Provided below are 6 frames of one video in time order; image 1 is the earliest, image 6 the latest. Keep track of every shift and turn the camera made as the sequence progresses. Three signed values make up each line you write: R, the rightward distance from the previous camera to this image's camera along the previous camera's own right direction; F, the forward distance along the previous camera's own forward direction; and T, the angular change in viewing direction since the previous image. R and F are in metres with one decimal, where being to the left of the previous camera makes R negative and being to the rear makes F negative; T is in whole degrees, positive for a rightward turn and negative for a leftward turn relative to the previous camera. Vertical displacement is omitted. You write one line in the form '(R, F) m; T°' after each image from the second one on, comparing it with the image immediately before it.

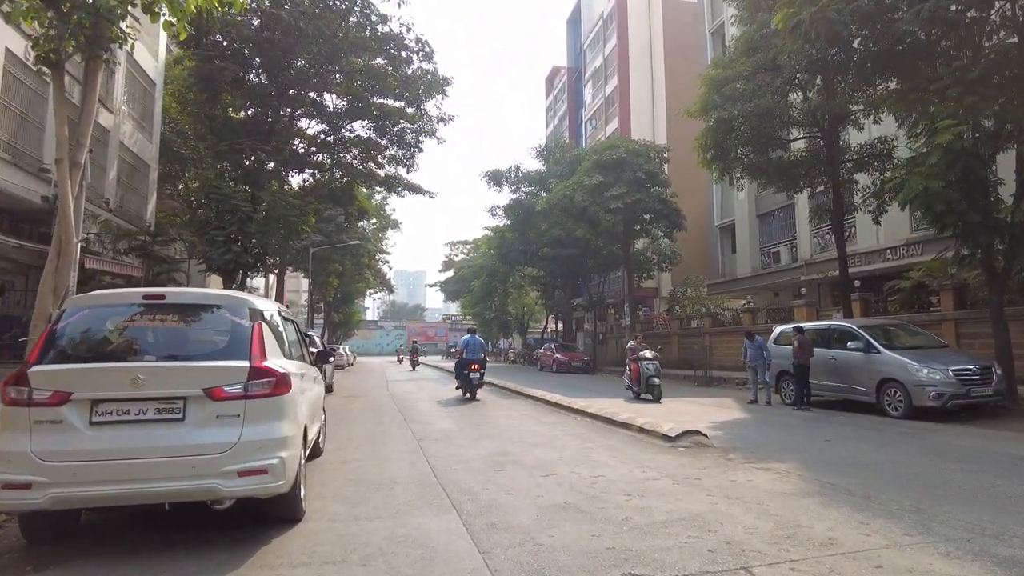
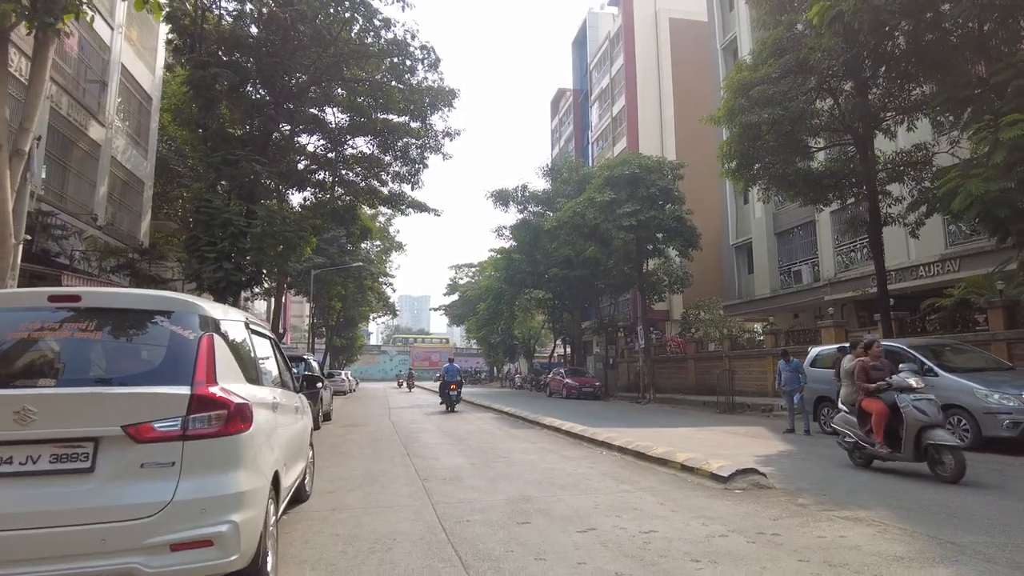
(-0.2, +1.0) m; 0°
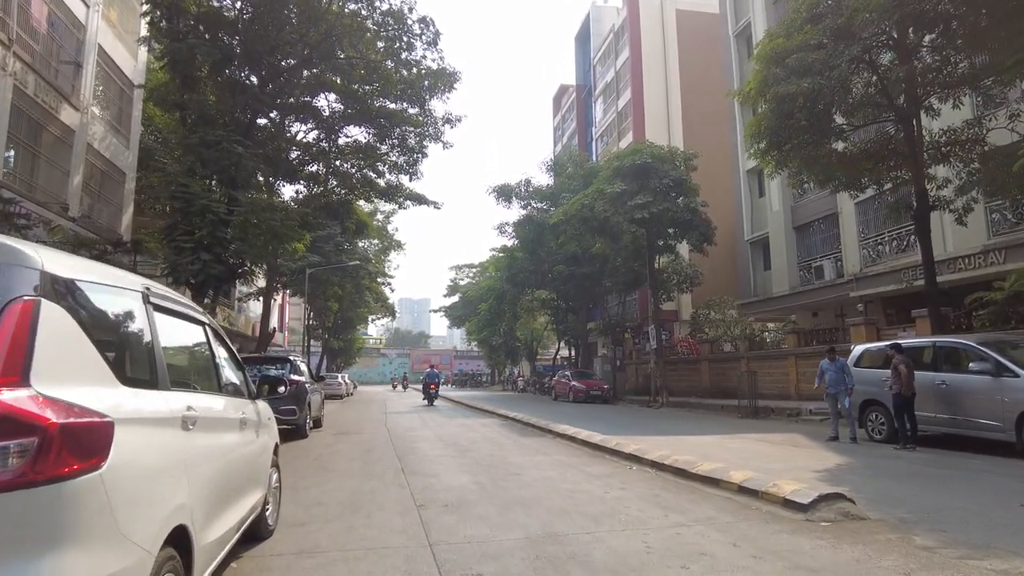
(-0.1, +1.3) m; 0°
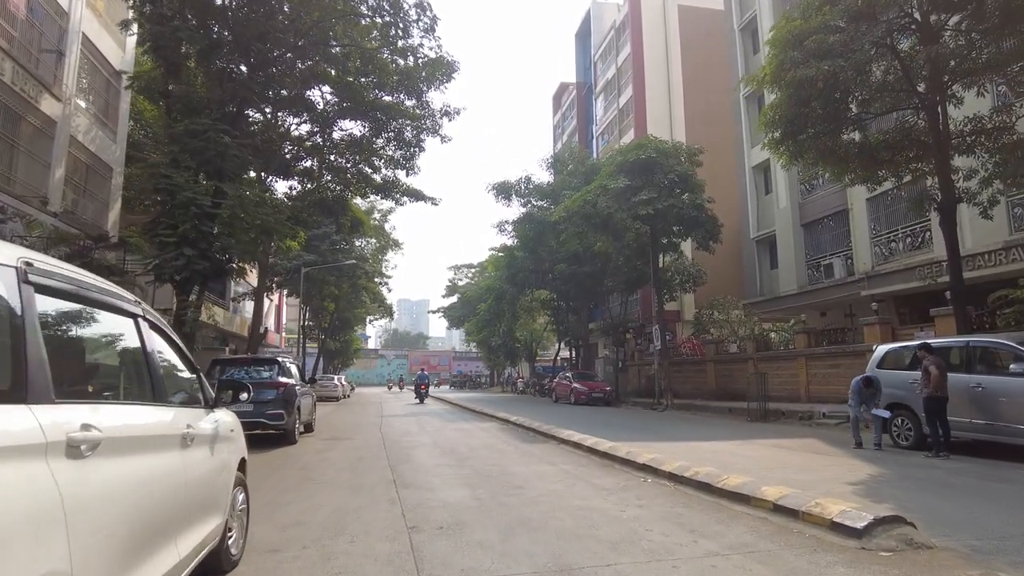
(0.0, +0.7) m; 0°
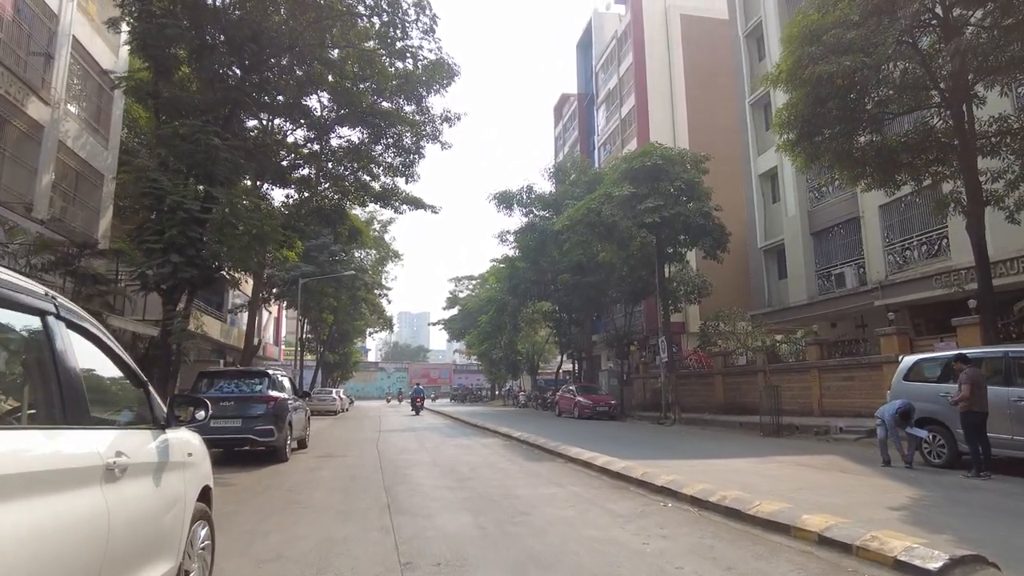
(0.0, +0.6) m; 0°
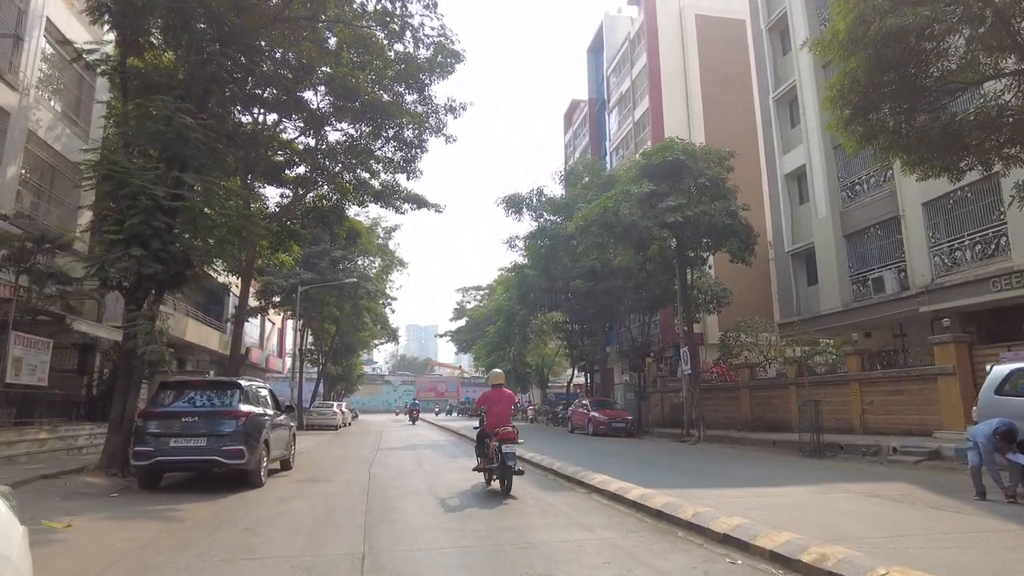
(0.0, +1.5) m; -1°
